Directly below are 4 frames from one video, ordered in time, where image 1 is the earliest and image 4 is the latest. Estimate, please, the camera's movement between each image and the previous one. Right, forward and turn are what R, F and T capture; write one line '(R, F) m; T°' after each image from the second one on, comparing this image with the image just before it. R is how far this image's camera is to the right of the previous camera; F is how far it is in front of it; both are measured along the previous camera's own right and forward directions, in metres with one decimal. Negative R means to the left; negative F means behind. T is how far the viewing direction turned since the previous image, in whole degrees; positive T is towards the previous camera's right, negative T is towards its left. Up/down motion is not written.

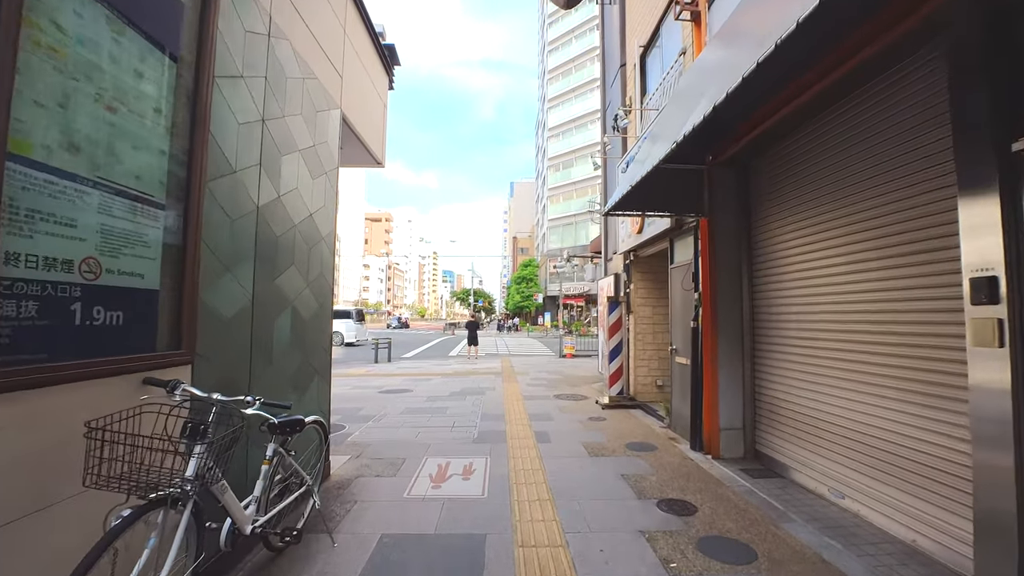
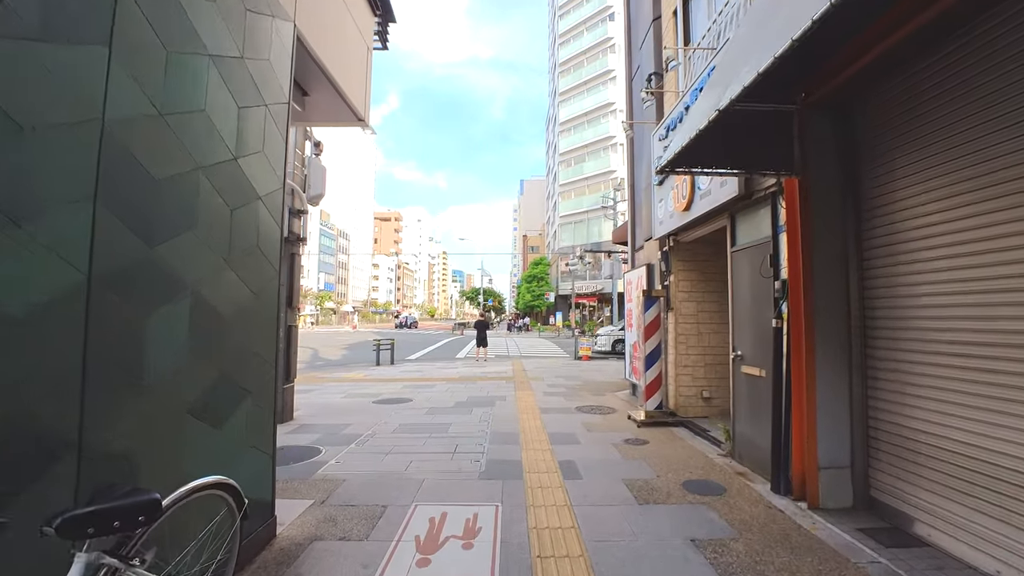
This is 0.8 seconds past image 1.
(-0.1, +1.4) m; -1°
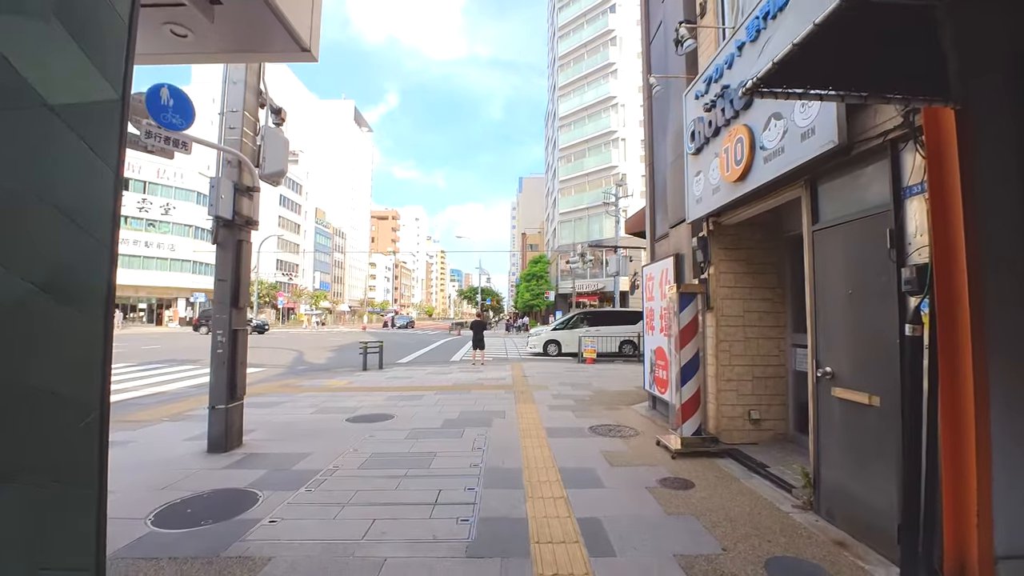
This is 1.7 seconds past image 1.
(0.0, +1.4) m; 0°
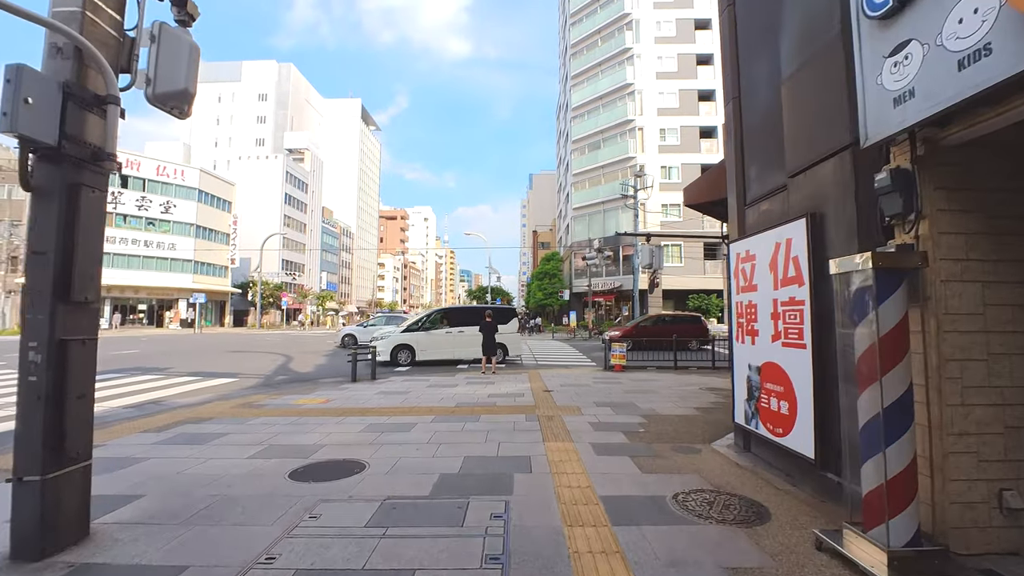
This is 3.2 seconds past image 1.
(-0.2, +2.6) m; -1°
